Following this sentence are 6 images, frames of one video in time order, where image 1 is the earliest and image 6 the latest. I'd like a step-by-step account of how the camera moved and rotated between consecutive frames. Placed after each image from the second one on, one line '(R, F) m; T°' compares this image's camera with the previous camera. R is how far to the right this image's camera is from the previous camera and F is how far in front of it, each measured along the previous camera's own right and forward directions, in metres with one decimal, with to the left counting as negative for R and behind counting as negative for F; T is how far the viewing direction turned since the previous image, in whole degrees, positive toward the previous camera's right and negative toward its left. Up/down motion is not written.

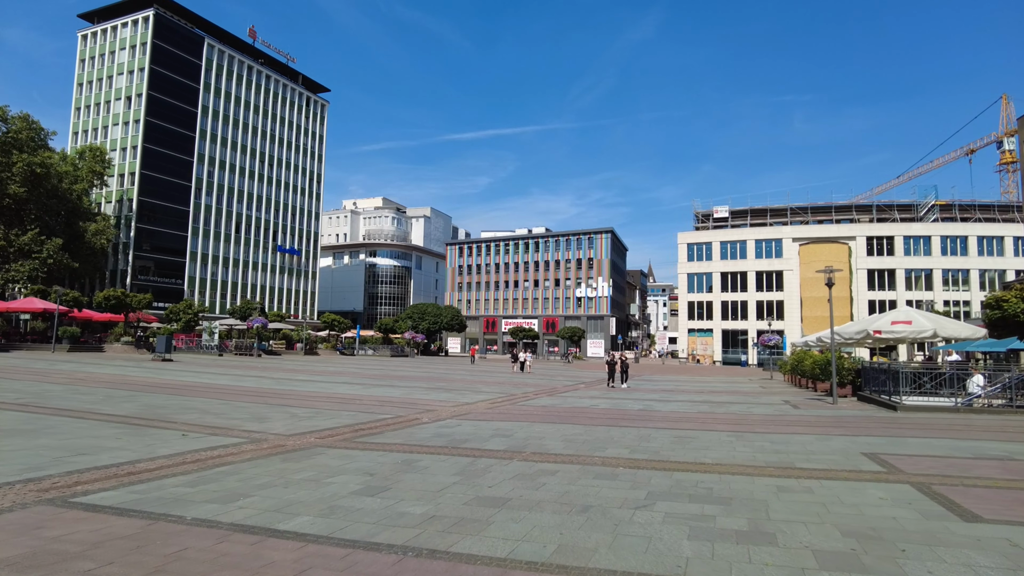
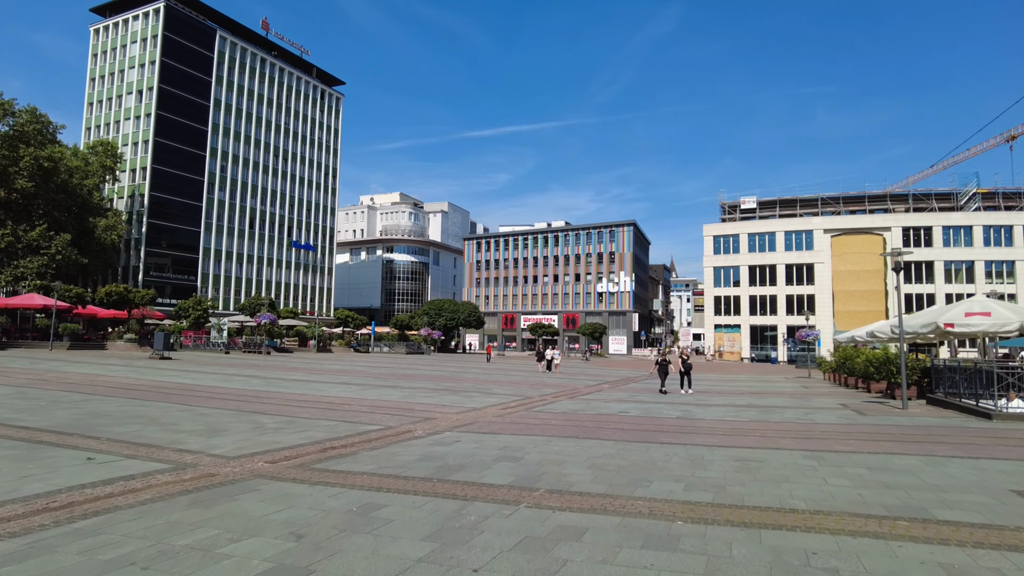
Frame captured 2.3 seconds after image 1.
(+0.1, +2.4) m; -2°
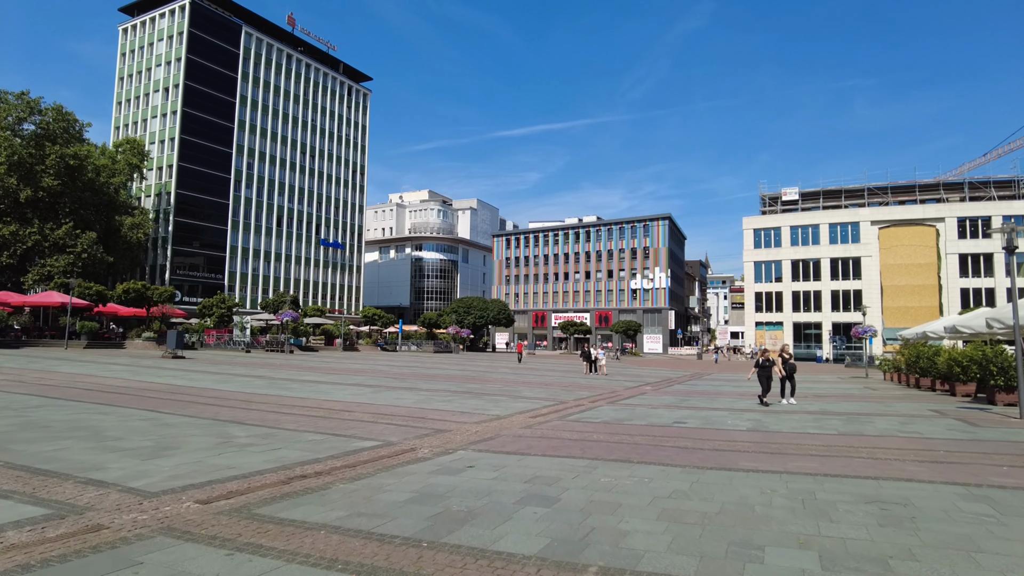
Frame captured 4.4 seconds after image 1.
(0.0, +2.3) m; -3°
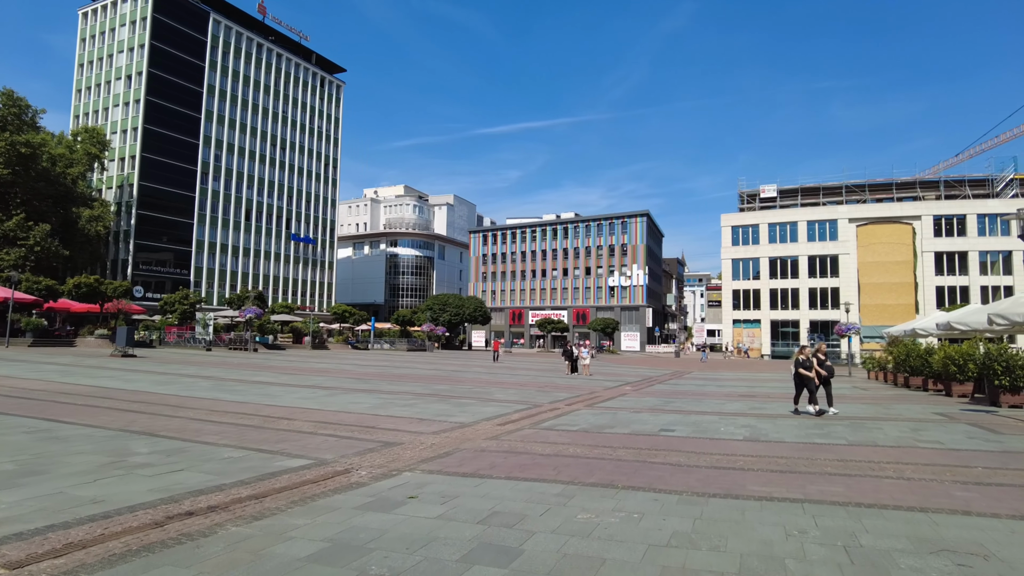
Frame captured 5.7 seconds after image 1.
(+0.2, +1.5) m; +2°
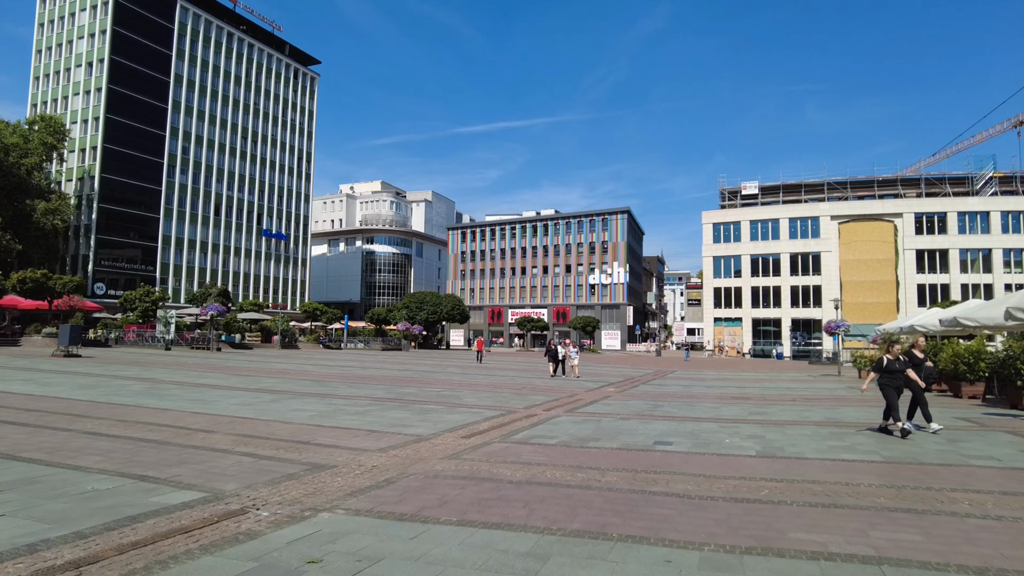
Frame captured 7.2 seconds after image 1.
(+0.2, +1.8) m; +2°
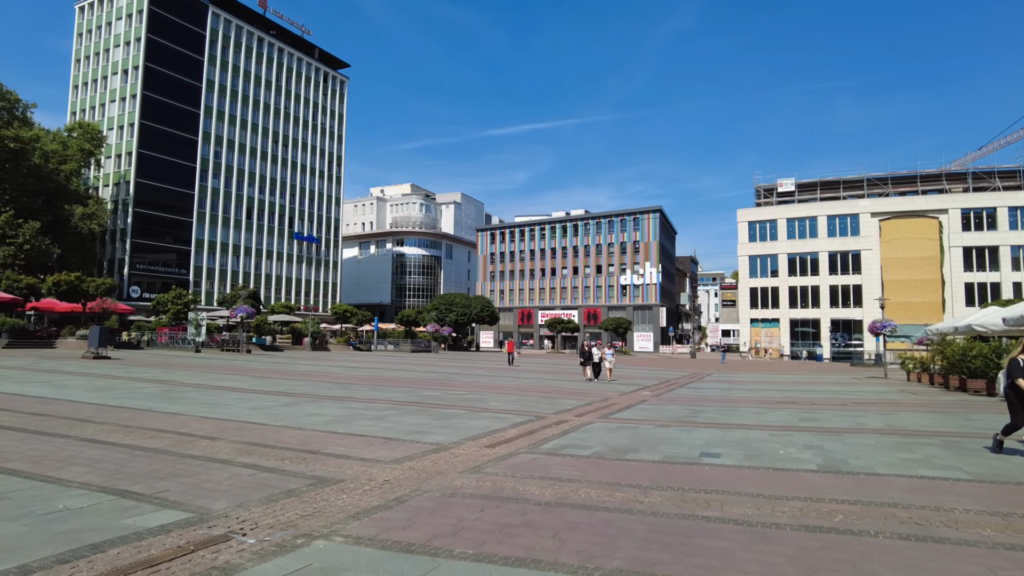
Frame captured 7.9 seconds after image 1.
(0.0, +0.8) m; -3°
